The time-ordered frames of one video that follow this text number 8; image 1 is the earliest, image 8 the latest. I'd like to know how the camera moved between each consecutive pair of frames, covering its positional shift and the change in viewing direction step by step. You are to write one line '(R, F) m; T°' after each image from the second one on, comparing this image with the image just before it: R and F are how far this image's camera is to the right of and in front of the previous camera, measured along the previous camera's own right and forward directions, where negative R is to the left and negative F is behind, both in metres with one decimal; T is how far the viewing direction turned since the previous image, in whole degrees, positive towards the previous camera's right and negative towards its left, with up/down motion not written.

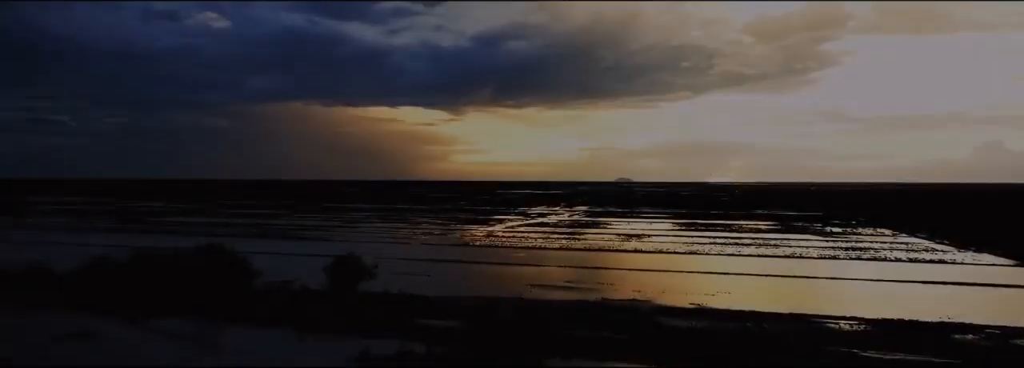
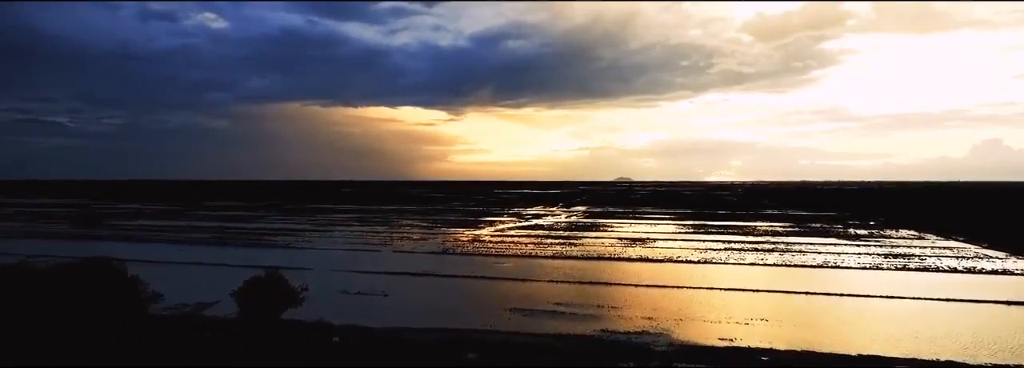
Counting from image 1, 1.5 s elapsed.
(+0.4, +3.1) m; 0°
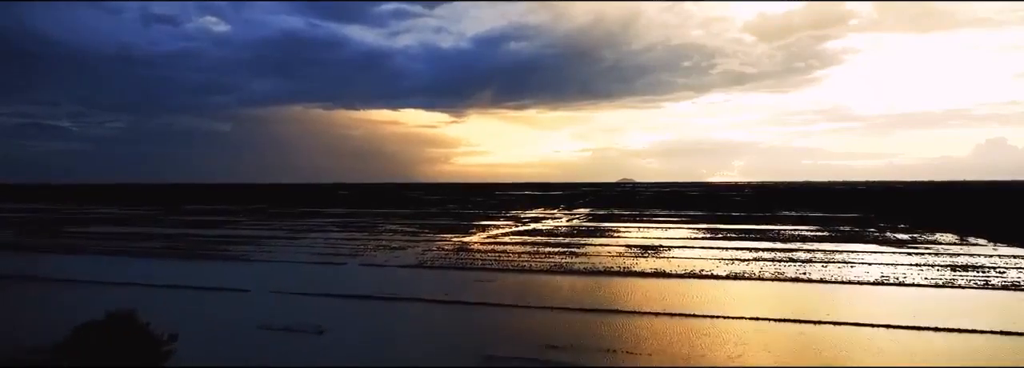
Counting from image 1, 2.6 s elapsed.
(+0.4, +3.3) m; 0°
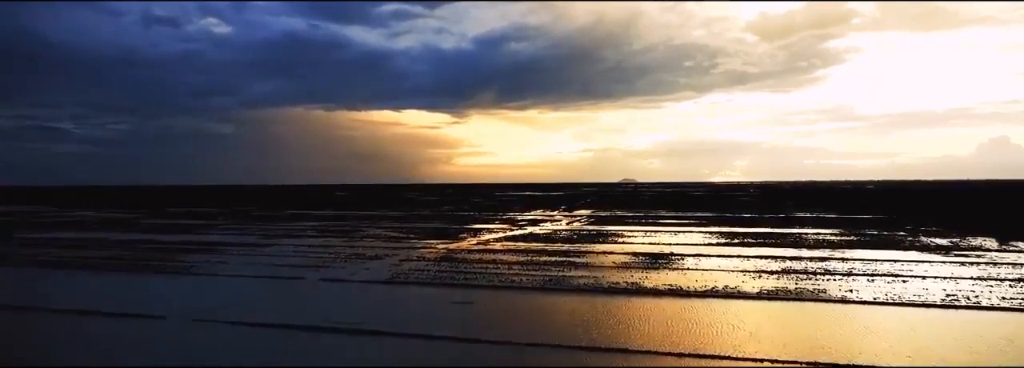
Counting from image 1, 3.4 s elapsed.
(+0.3, +2.7) m; 0°
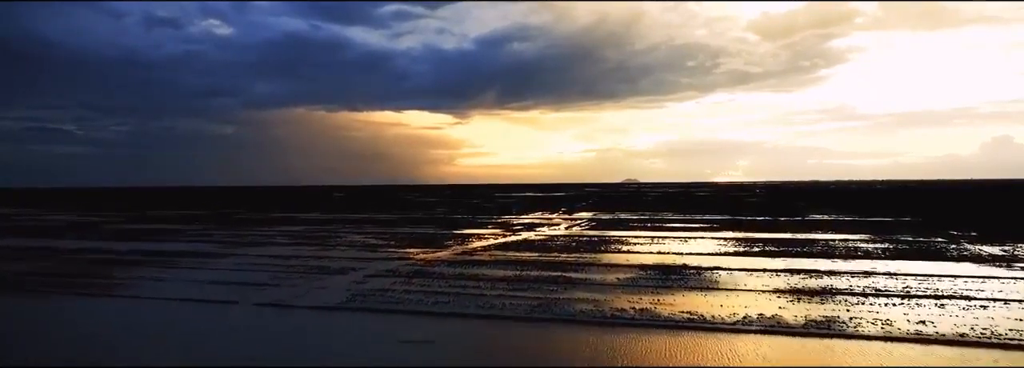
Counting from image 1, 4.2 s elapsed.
(+0.4, +2.8) m; 0°
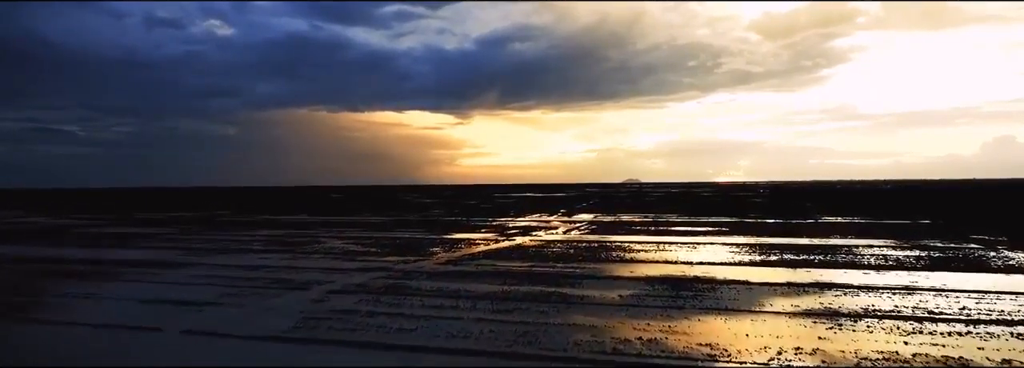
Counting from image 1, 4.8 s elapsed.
(+0.3, +2.1) m; 0°
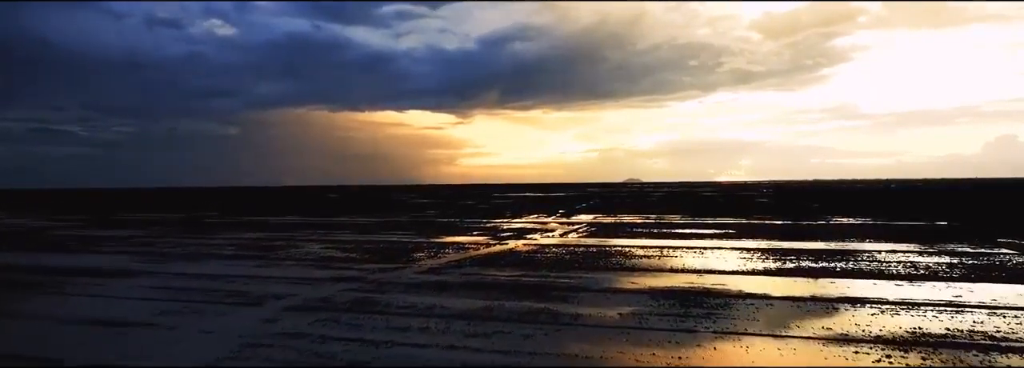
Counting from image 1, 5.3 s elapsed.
(+0.3, +1.8) m; 0°
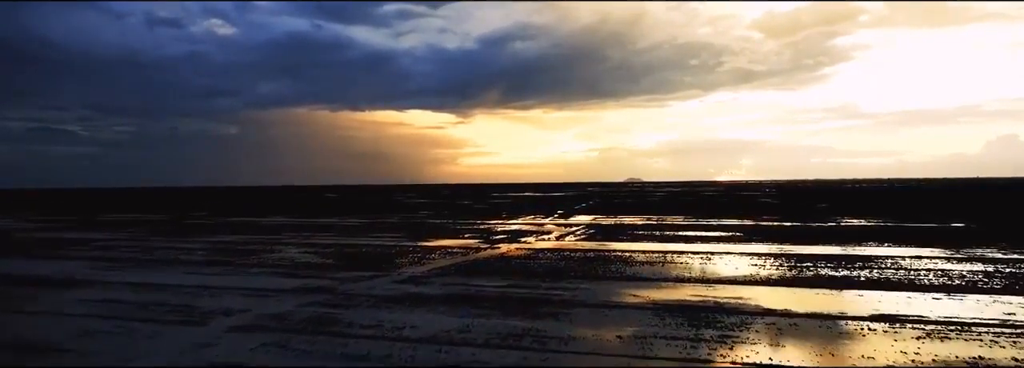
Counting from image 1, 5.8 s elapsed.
(+0.3, +1.6) m; 0°
